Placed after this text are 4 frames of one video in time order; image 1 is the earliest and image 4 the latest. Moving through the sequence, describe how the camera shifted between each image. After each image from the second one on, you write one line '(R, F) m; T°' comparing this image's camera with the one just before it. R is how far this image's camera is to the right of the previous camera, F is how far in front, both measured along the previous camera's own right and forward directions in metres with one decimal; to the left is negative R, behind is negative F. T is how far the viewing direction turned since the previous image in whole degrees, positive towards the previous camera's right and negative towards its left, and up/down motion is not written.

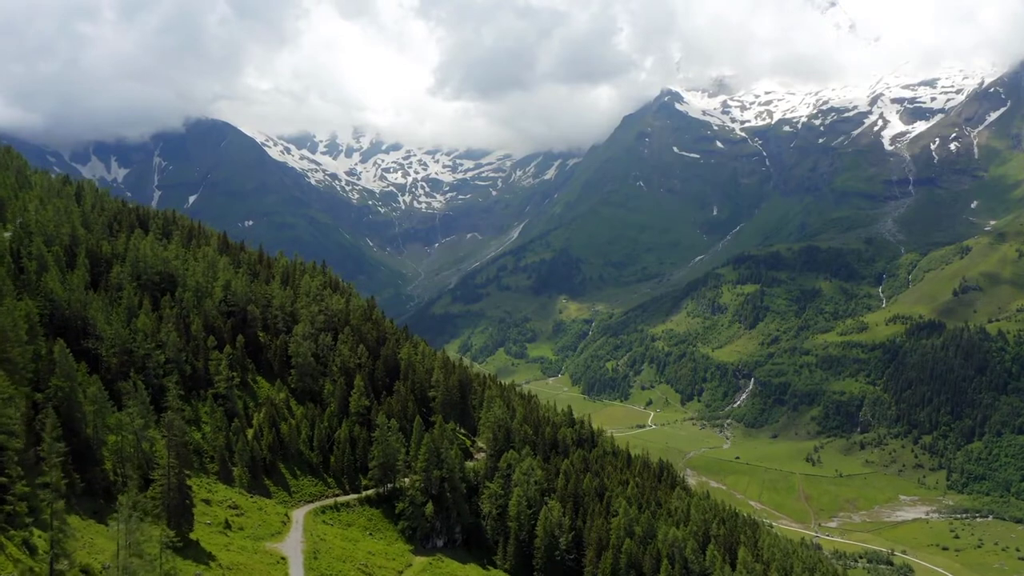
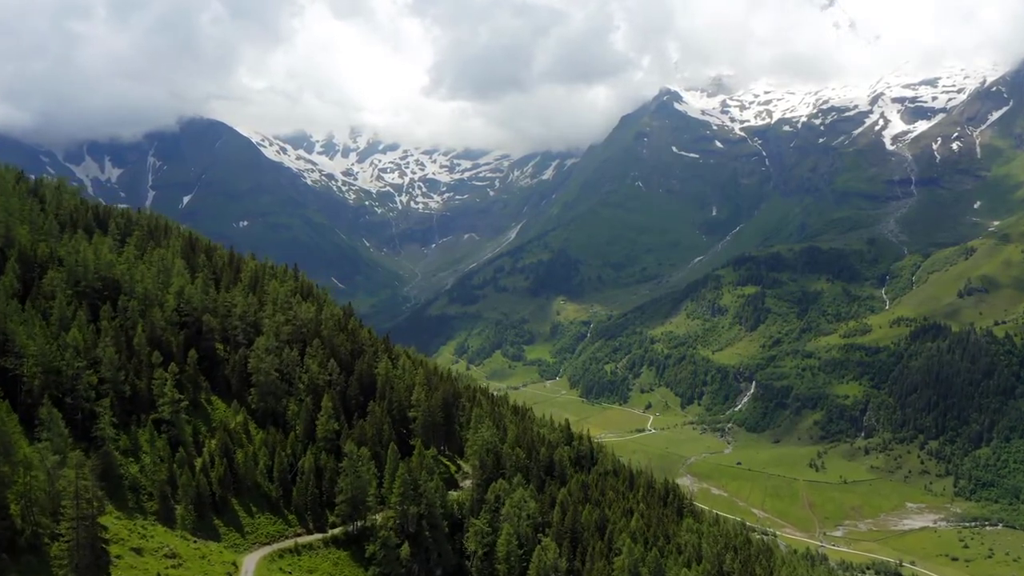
(+1.0, +11.5) m; 0°
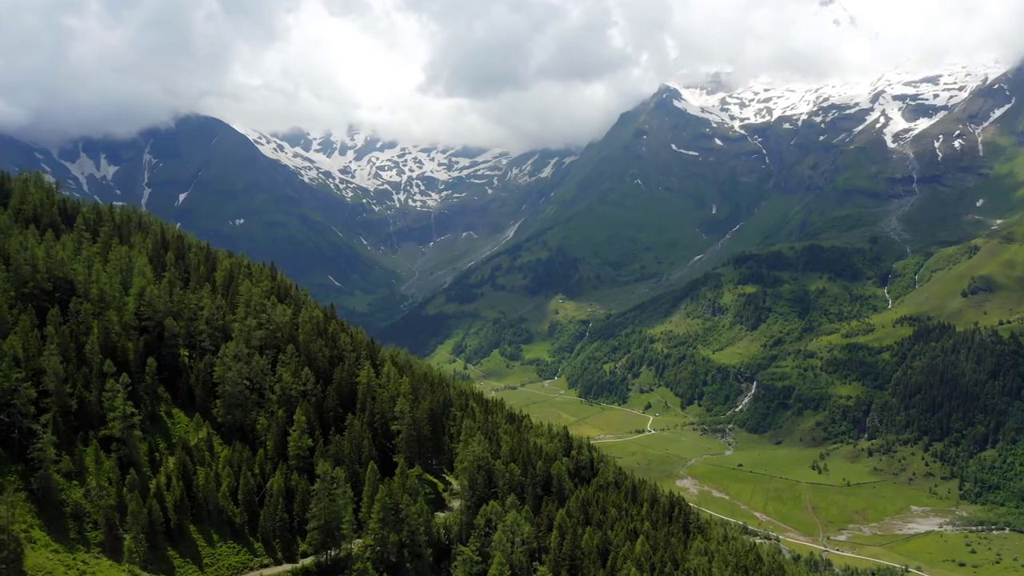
(+0.6, +8.2) m; 0°
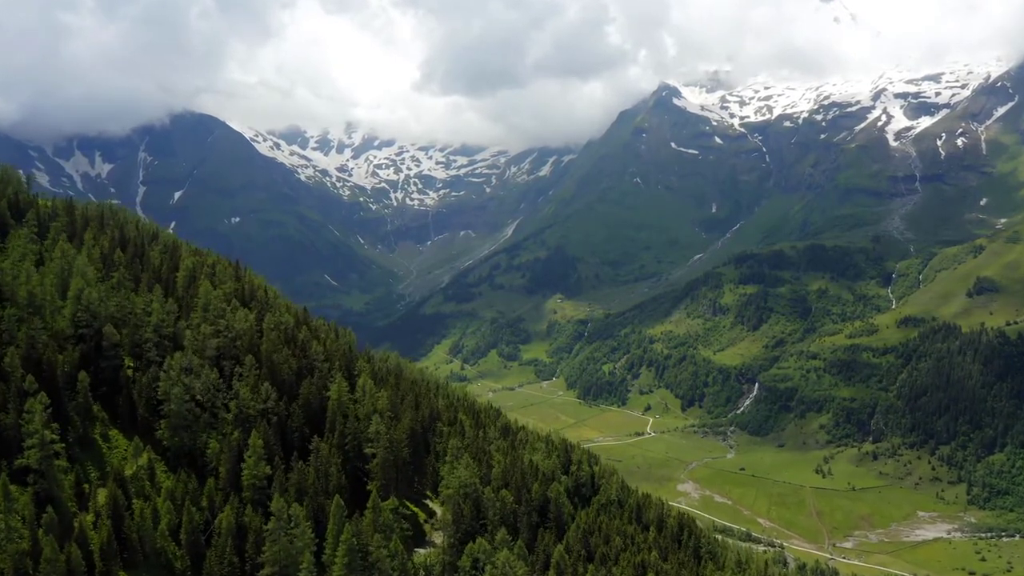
(+0.7, +10.5) m; 0°
